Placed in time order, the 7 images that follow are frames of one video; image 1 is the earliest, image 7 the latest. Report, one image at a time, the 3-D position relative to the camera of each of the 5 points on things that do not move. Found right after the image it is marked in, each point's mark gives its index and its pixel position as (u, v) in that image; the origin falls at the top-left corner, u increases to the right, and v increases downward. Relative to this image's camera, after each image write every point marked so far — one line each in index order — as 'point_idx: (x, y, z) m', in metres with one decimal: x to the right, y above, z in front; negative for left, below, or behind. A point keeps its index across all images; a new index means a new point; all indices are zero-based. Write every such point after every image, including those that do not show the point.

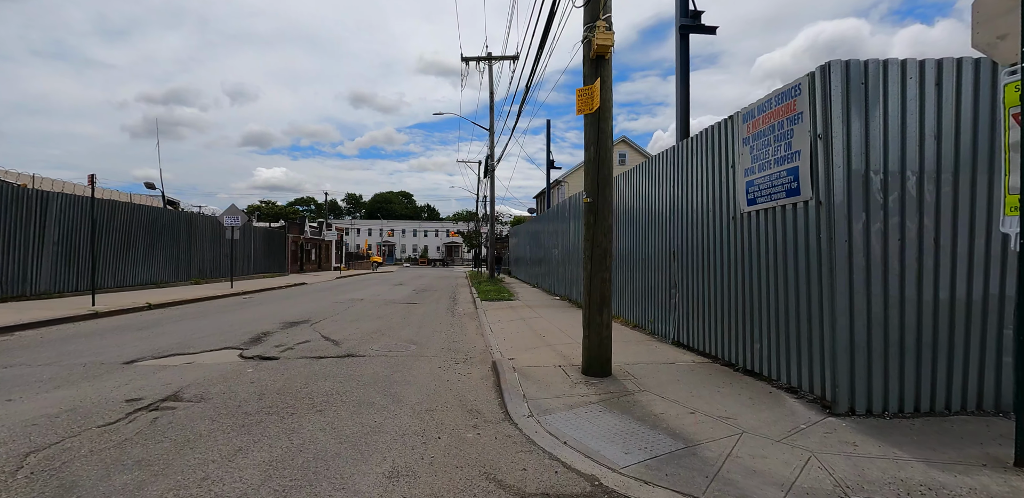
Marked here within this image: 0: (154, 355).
0: (-5.7, -1.7, +7.1) m
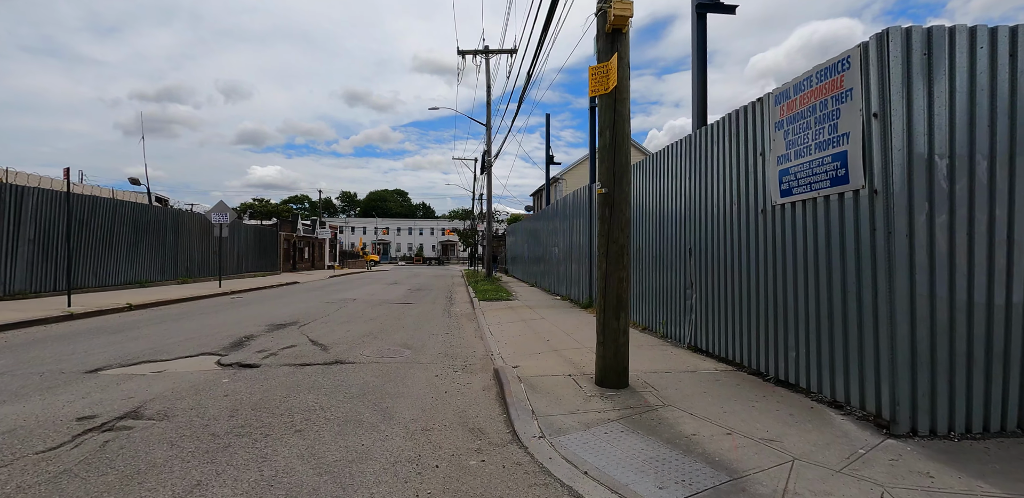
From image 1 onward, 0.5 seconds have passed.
0: (-5.6, -1.6, +6.5) m
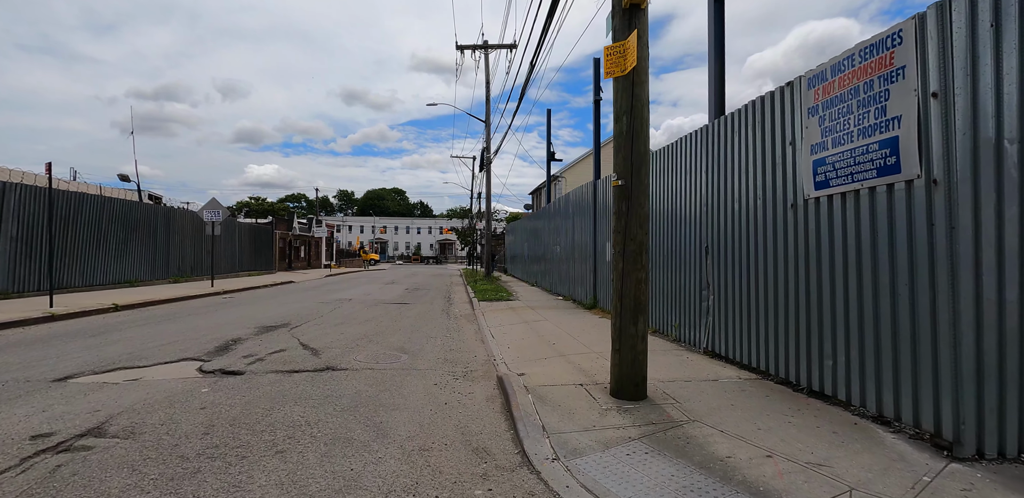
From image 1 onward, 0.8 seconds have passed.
0: (-5.6, -1.6, +6.0) m
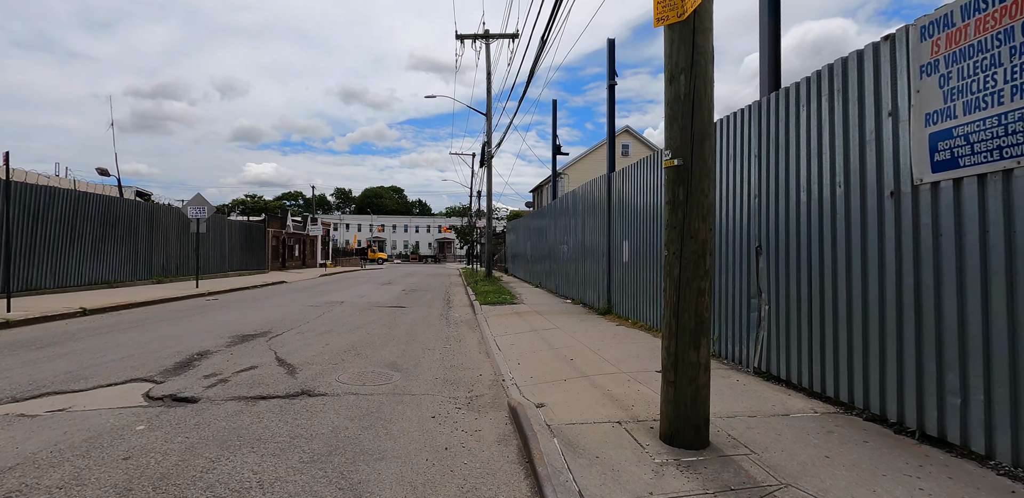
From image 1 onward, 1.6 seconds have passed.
0: (-5.4, -1.6, +4.9) m
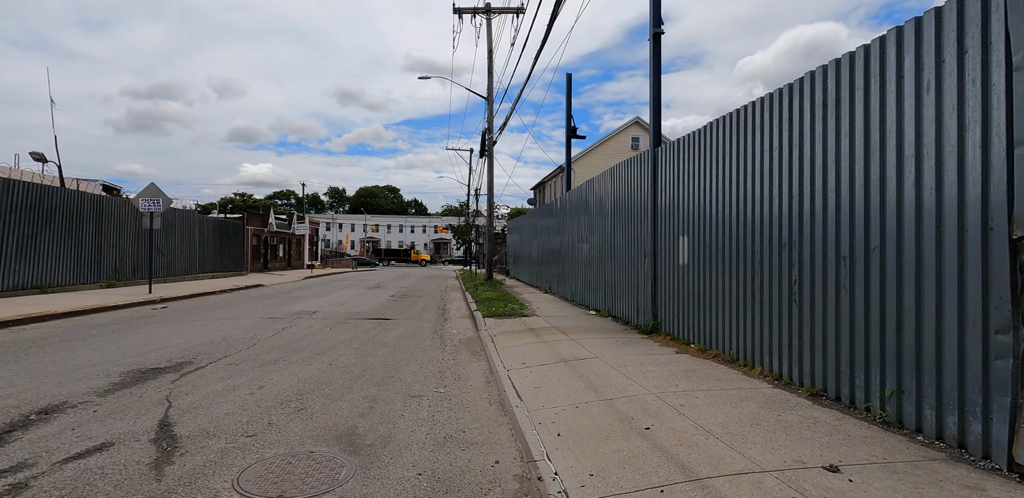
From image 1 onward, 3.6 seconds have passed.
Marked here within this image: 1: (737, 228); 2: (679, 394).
0: (-5.1, -1.5, +2.3) m
1: (+3.0, +0.3, +5.8) m
2: (+1.7, -1.4, +4.5) m
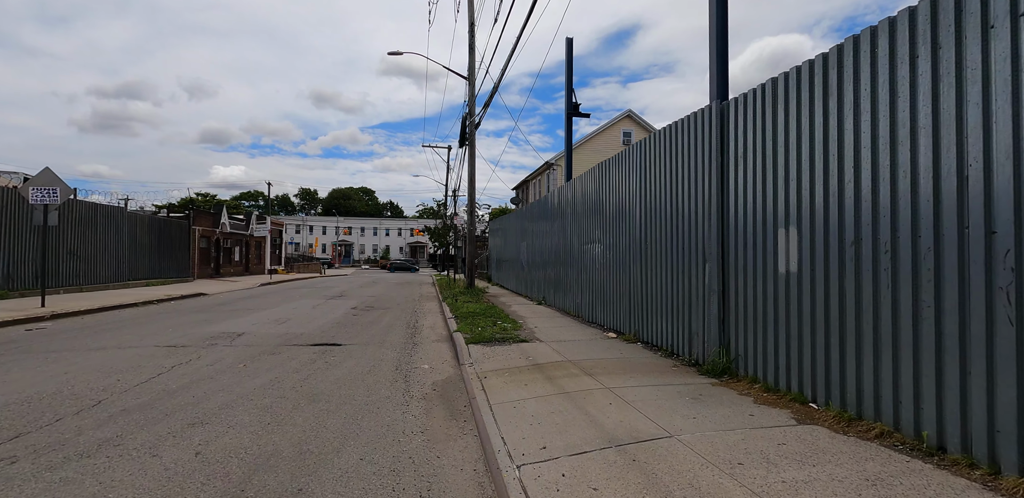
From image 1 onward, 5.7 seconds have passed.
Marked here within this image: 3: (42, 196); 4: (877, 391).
0: (-4.8, -1.5, -0.6) m
1: (+3.1, +0.3, +3.3) m
2: (+1.9, -1.4, +1.9) m
3: (-13.2, +1.5, +12.7) m
4: (+3.0, -1.2, +3.7) m
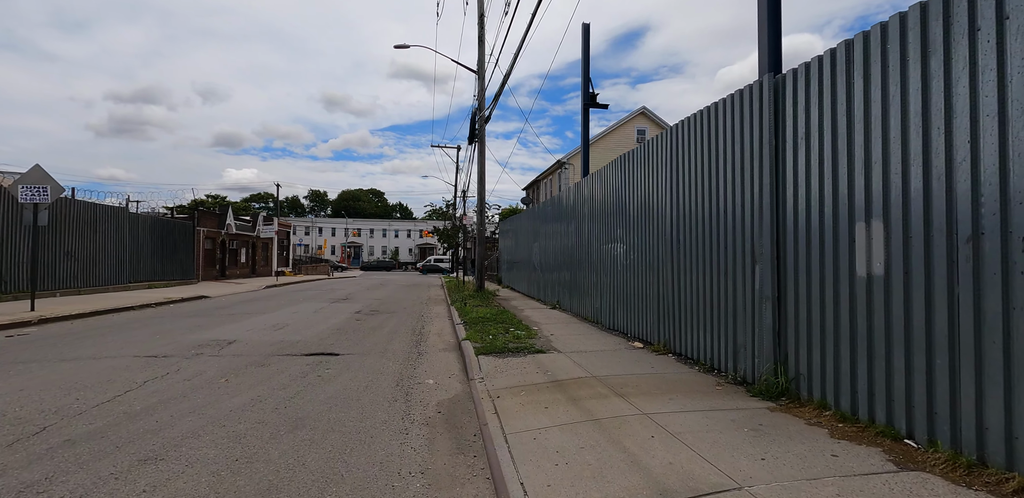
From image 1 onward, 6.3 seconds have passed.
0: (-4.7, -1.4, -1.3) m
1: (+3.2, +0.3, +2.4) m
2: (+2.0, -1.4, +1.1) m
3: (-12.9, +1.5, +12.2) m
4: (+3.2, -1.1, +2.8) m
